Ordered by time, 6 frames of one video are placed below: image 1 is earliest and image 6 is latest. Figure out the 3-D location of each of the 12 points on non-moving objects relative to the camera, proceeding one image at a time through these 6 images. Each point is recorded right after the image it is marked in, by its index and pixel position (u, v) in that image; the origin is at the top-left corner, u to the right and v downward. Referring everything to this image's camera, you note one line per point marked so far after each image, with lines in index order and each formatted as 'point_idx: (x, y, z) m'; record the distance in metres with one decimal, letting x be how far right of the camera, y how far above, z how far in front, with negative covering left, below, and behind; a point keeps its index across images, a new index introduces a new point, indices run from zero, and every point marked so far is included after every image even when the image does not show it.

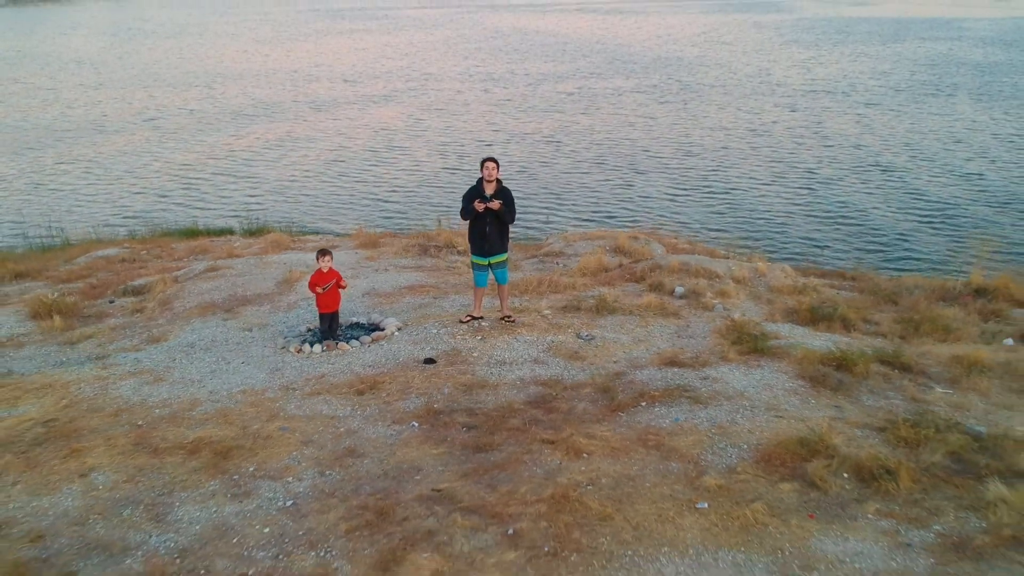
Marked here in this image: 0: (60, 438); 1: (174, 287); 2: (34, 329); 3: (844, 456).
0: (-2.0, -0.6, +4.6) m
1: (-2.4, 0.0, +7.3) m
2: (-3.0, -0.3, +6.7) m
3: (+1.2, -0.6, +3.7) m
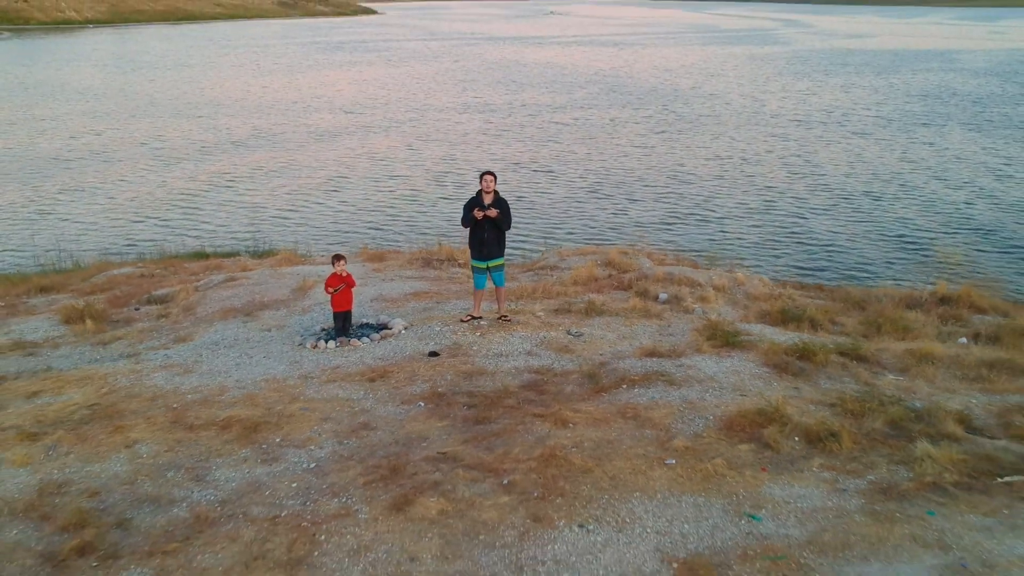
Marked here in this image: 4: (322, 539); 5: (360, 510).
0: (-2.0, -0.6, +5.1) m
1: (-2.4, -0.1, +7.9) m
2: (-3.1, -0.3, +7.3) m
3: (+1.2, -0.5, +4.3) m
4: (-0.6, -0.8, +3.5) m
5: (-0.5, -0.8, +3.7) m
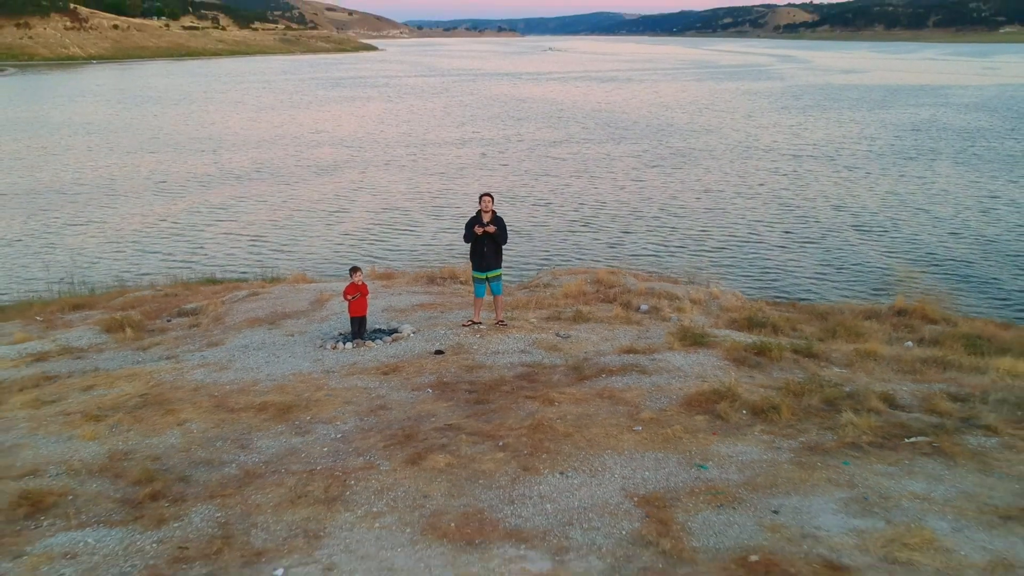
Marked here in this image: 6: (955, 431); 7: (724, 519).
0: (-2.0, -0.6, +5.9) m
1: (-2.4, -0.2, +8.7) m
2: (-3.1, -0.4, +8.1) m
3: (+1.1, -0.5, +5.1) m
4: (-0.7, -0.8, +4.3) m
5: (-0.6, -0.8, +4.5) m
6: (+2.0, -0.6, +4.8) m
7: (+0.8, -0.8, +3.8) m
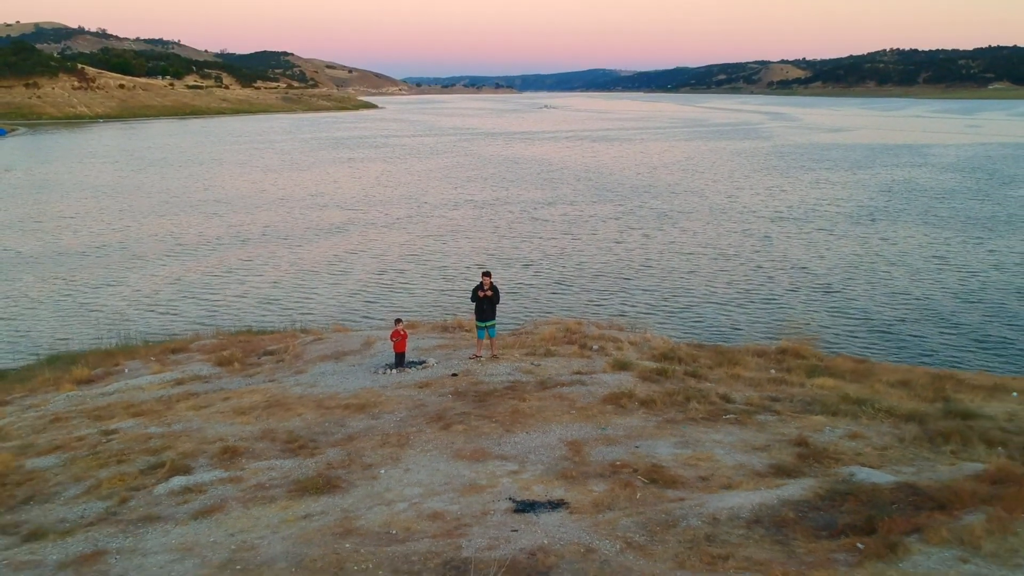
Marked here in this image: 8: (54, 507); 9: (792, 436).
0: (-2.1, -1.0, +9.4) m
1: (-2.5, -0.7, +12.2) m
2: (-3.2, -0.9, +11.6) m
3: (+1.0, -0.9, +8.6) m
4: (-0.8, -1.1, +7.7) m
5: (-0.7, -1.1, +7.9) m
6: (+1.9, -1.0, +8.2) m
7: (+0.7, -1.1, +7.2) m
8: (-3.0, -1.5, +7.0) m
9: (+2.0, -1.1, +7.5) m
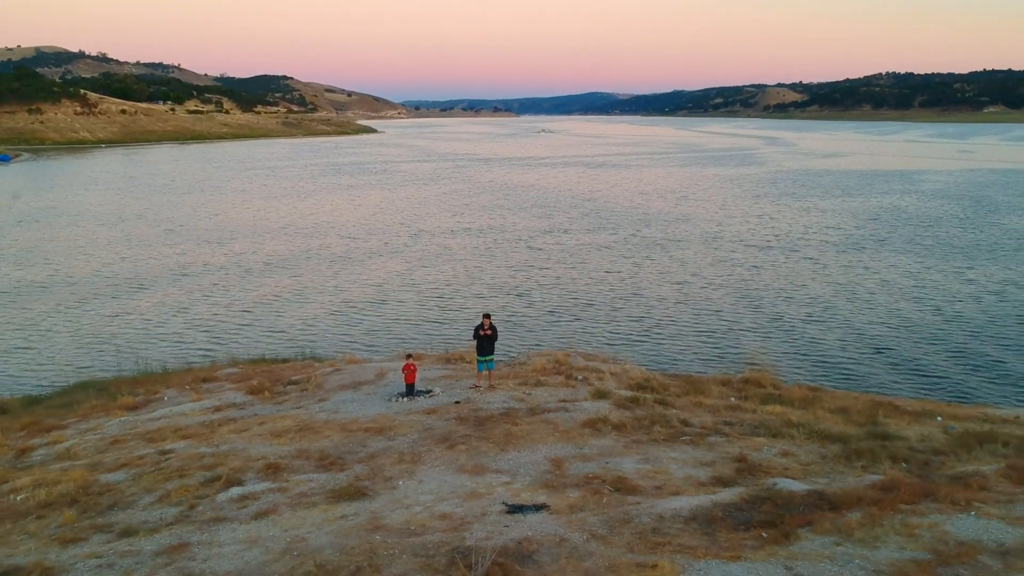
0: (-2.2, -1.5, +11.1) m
1: (-2.6, -1.2, +13.9) m
2: (-3.3, -1.4, +13.2) m
3: (+1.0, -1.3, +10.2) m
4: (-0.8, -1.5, +9.4) m
5: (-0.7, -1.5, +9.6) m
6: (+1.9, -1.4, +9.9) m
7: (+0.6, -1.5, +8.9) m
8: (-3.1, -1.8, +8.6) m
9: (+2.0, -1.5, +9.2) m
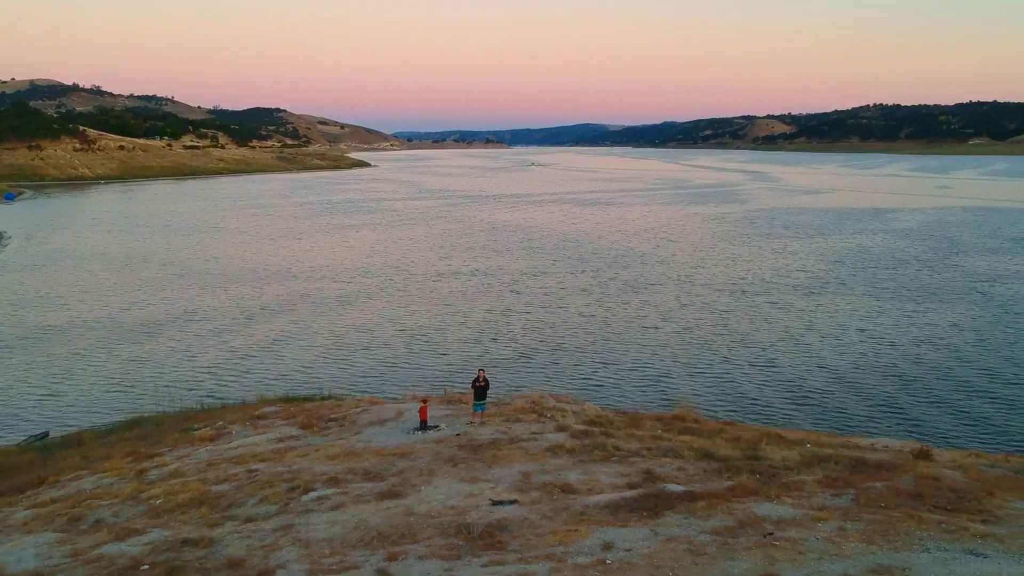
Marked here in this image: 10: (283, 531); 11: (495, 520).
0: (-2.4, -2.5, +15.5) m
1: (-2.8, -2.3, +18.3) m
2: (-3.5, -2.4, +17.7) m
3: (+0.8, -2.3, +14.7) m
4: (-1.0, -2.4, +13.9) m
5: (-0.9, -2.4, +14.1) m
6: (+1.6, -2.3, +14.4) m
7: (+0.4, -2.4, +13.4) m
8: (-3.3, -2.7, +13.1) m
9: (+1.7, -2.4, +13.7) m
10: (-2.6, -2.7, +11.7) m
11: (-0.2, -2.5, +11.4) m
